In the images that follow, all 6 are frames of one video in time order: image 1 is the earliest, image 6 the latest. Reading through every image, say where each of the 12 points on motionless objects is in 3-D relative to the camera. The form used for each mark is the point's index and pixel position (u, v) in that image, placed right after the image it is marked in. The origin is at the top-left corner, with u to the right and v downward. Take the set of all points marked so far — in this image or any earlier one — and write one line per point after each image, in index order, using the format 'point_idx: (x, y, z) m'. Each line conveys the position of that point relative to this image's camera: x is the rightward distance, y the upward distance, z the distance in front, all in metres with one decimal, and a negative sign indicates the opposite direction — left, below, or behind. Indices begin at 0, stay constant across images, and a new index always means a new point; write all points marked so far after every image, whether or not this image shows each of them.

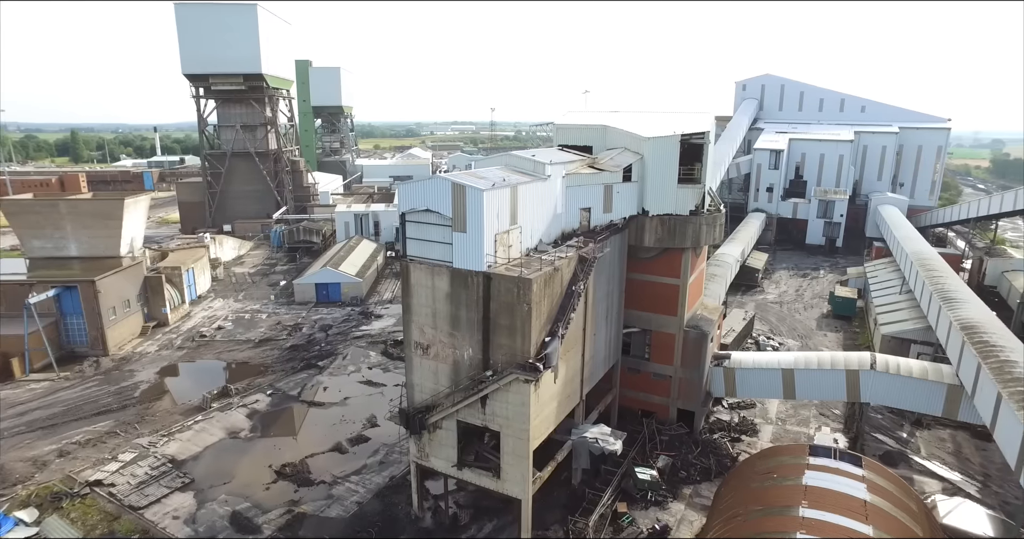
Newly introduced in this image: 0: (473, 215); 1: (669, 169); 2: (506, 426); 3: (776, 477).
0: (-0.9, +1.3, +13.0) m
1: (+5.3, +3.4, +18.6) m
2: (-0.2, -3.9, +13.9) m
3: (+6.5, -5.1, +13.7) m
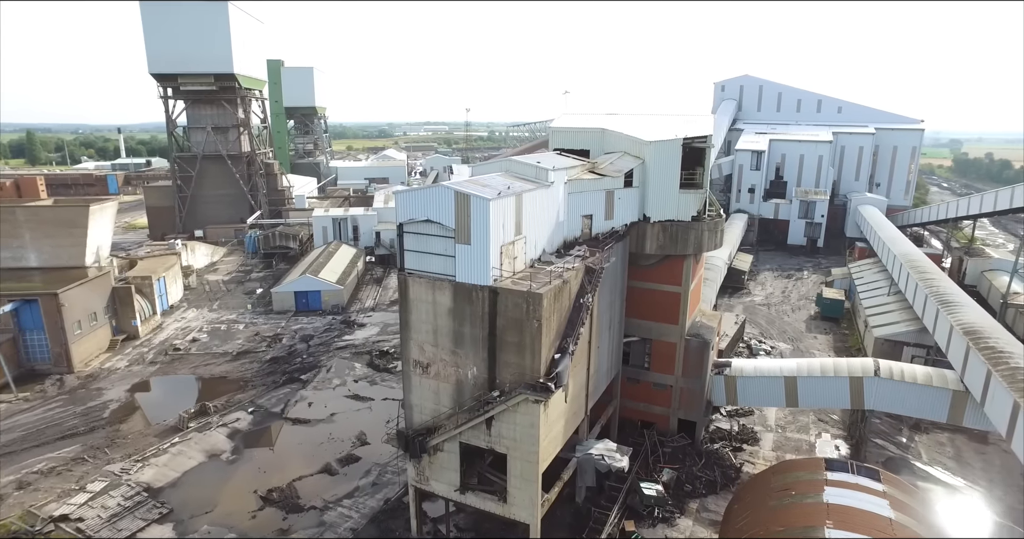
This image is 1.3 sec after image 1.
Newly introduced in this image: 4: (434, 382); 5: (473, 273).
0: (-0.7, +0.9, +12.2) m
1: (+5.2, +3.1, +18.1) m
2: (0.0, -4.2, +13.2) m
3: (+6.7, -5.3, +13.2) m
4: (-1.9, -2.8, +13.9) m
5: (-0.8, -0.1, +12.5) m
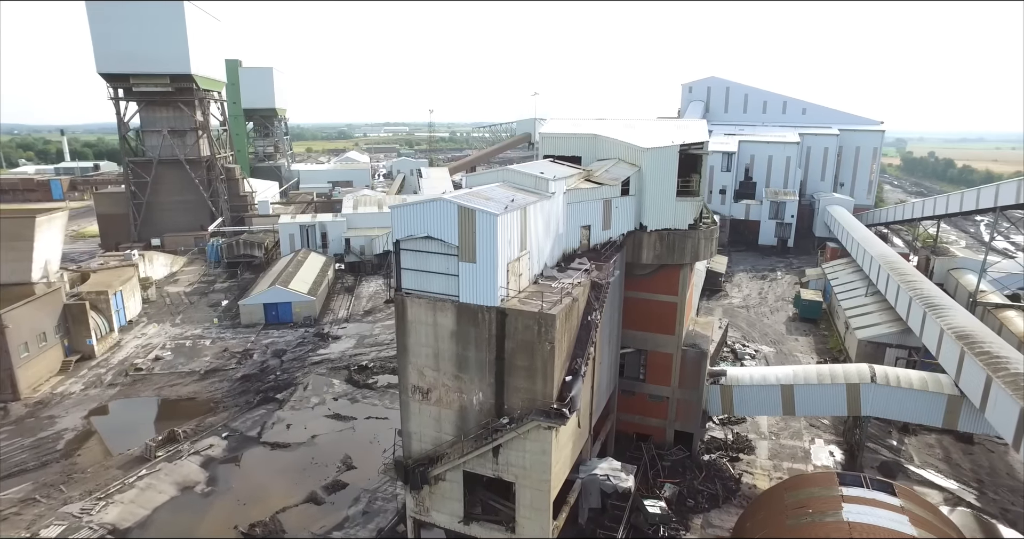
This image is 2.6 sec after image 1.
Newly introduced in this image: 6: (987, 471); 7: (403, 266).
0: (-0.6, +0.5, +11.4) m
1: (+4.9, +2.8, +17.7) m
2: (+0.2, -4.6, +12.4) m
3: (+6.9, -5.6, +12.9) m
4: (-1.8, -3.2, +13.0) m
5: (-0.7, -0.5, +11.7) m
6: (+16.5, -7.0, +19.4) m
7: (-2.5, +0.1, +12.6) m
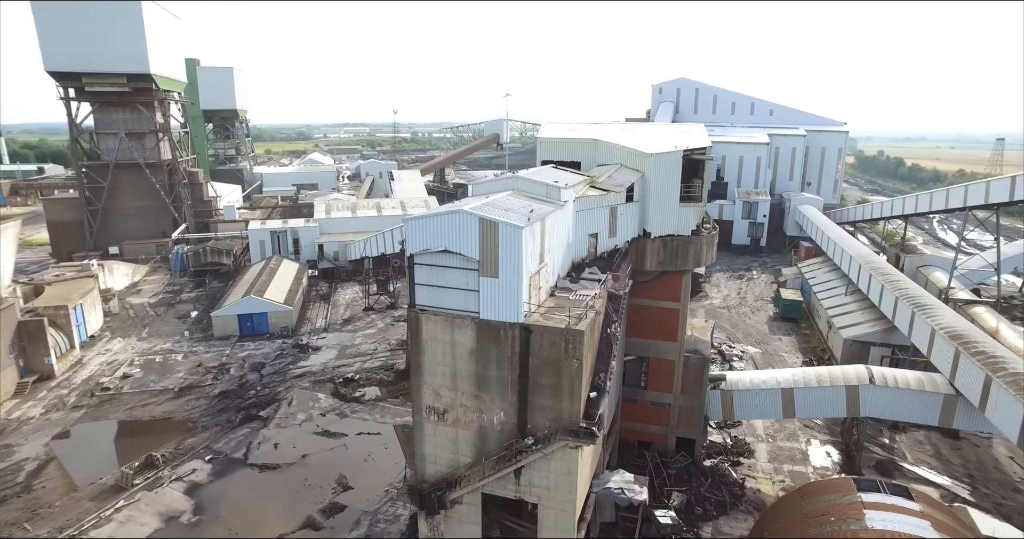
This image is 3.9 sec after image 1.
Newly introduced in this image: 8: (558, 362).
0: (-0.1, +0.2, +10.9) m
1: (+5.0, +2.6, +17.5) m
2: (+0.7, -4.9, +11.9) m
3: (+7.4, -5.8, +12.9) m
4: (-1.3, -3.6, +12.4) m
5: (-0.2, -0.8, +11.2) m
6: (+16.6, -7.0, +19.9) m
7: (-2.0, -0.2, +12.0) m
8: (+0.9, -1.9, +11.2) m
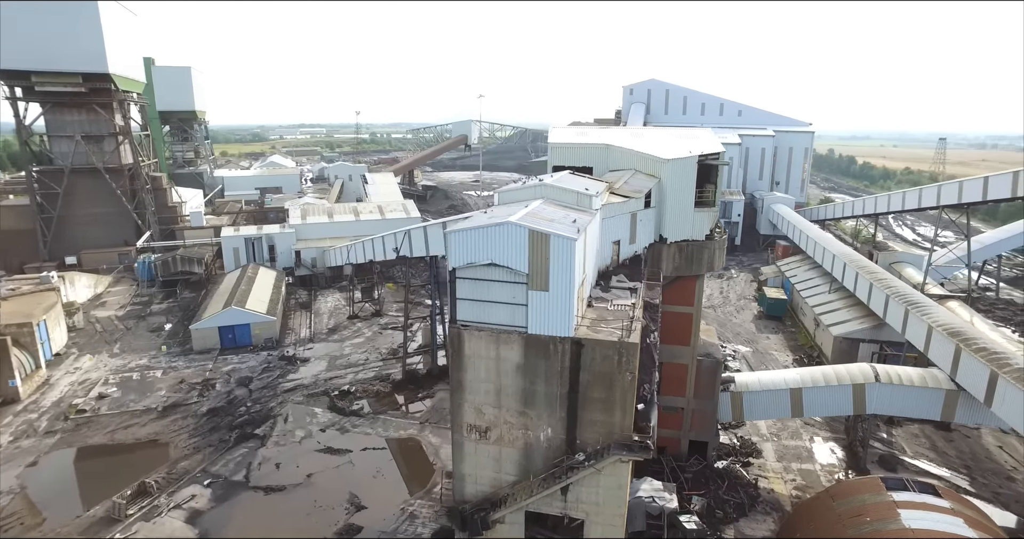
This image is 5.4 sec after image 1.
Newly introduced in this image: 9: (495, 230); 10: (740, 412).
0: (+0.9, 0.0, +10.6) m
1: (+5.5, +2.4, +17.5) m
2: (+1.8, -5.2, +11.7) m
3: (+8.4, -5.9, +13.1) m
4: (-0.4, -3.8, +12.0) m
5: (+0.8, -1.0, +10.9) m
6: (+17.1, -6.9, +20.8) m
7: (-1.1, -0.5, +11.6) m
8: (+1.9, -2.1, +11.0) m
9: (-0.3, +0.8, +10.8) m
10: (+8.2, -5.1, +19.9) m
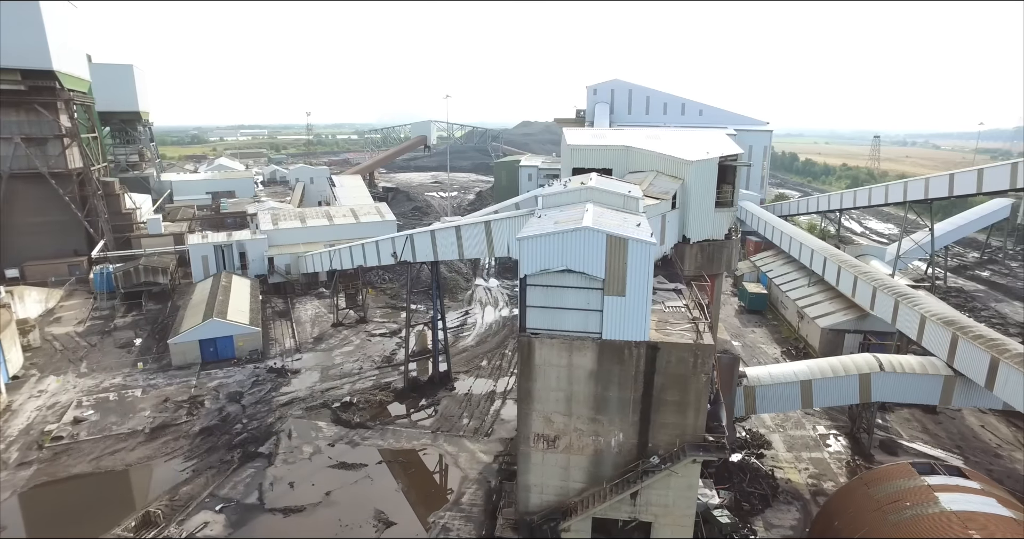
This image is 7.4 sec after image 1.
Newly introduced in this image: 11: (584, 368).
0: (+2.4, -0.1, +10.6) m
1: (+6.2, +2.4, +17.8) m
2: (+3.3, -5.2, +11.7) m
3: (+9.7, -5.8, +13.7) m
4: (+1.1, -4.0, +11.8) m
5: (+2.3, -1.1, +10.8) m
6: (+17.8, -6.6, +22.1) m
7: (+0.3, -0.7, +11.3) m
8: (+3.4, -2.2, +11.0) m
9: (+1.1, +0.6, +10.6) m
10: (+8.9, -5.0, +20.5) m
11: (+1.5, -2.0, +11.2) m
